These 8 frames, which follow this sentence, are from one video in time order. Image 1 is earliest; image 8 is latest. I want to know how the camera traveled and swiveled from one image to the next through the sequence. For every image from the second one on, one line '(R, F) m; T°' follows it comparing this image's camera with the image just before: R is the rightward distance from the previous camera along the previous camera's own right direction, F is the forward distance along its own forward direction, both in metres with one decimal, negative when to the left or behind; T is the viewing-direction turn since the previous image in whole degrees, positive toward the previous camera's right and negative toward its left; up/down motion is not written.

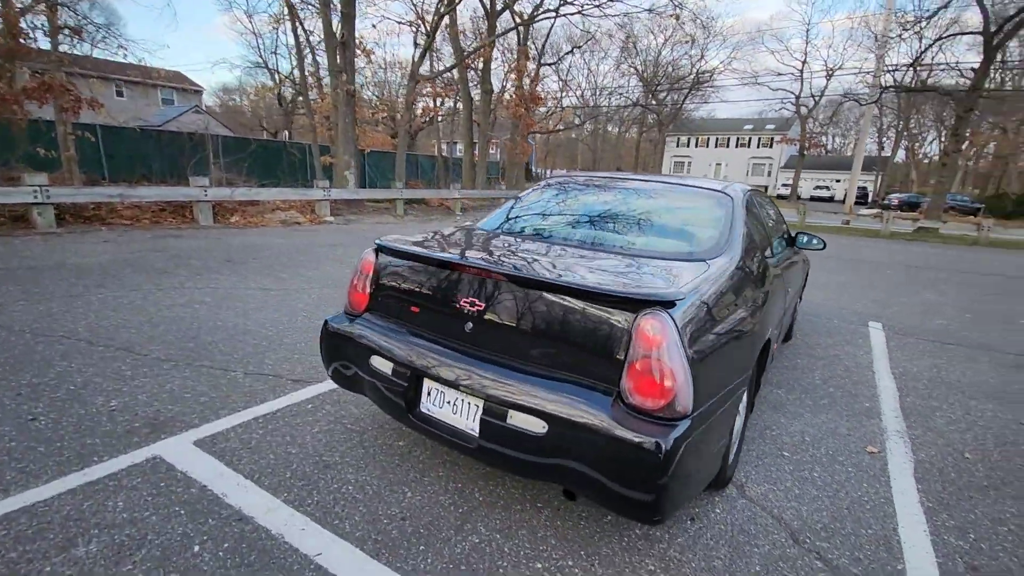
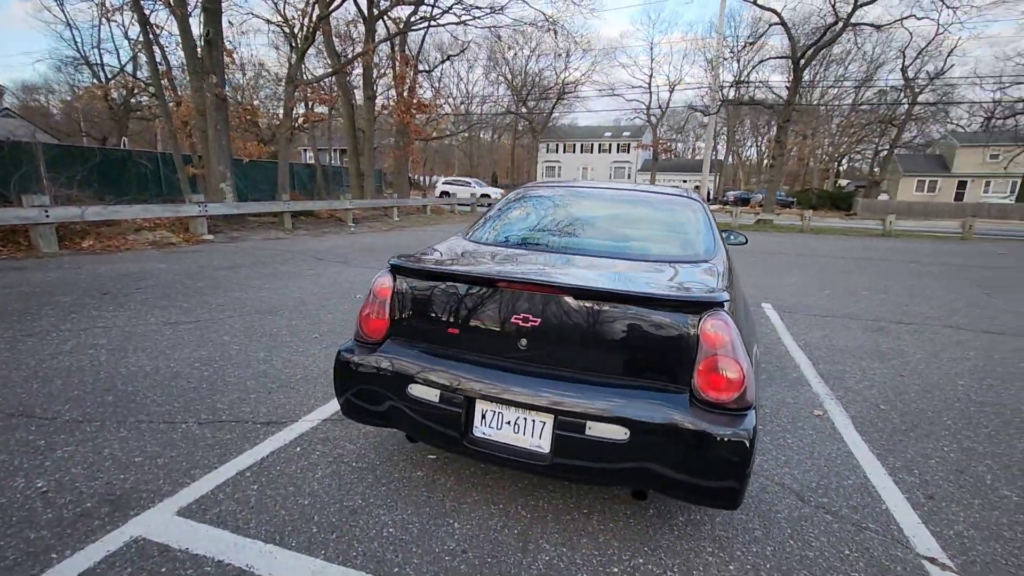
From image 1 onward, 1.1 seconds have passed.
(-0.6, +0.1) m; +14°
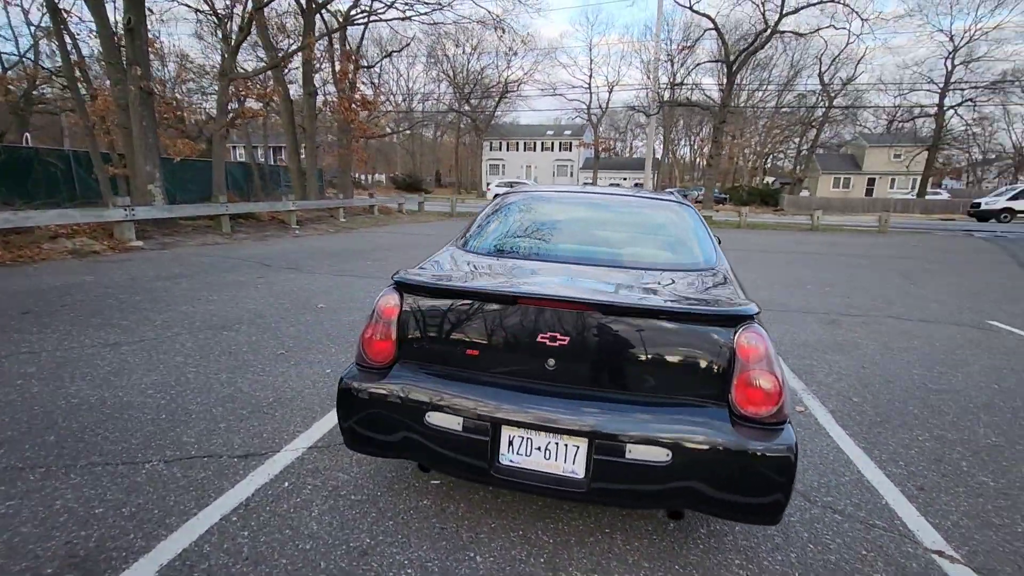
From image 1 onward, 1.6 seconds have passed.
(-0.3, +0.1) m; +6°
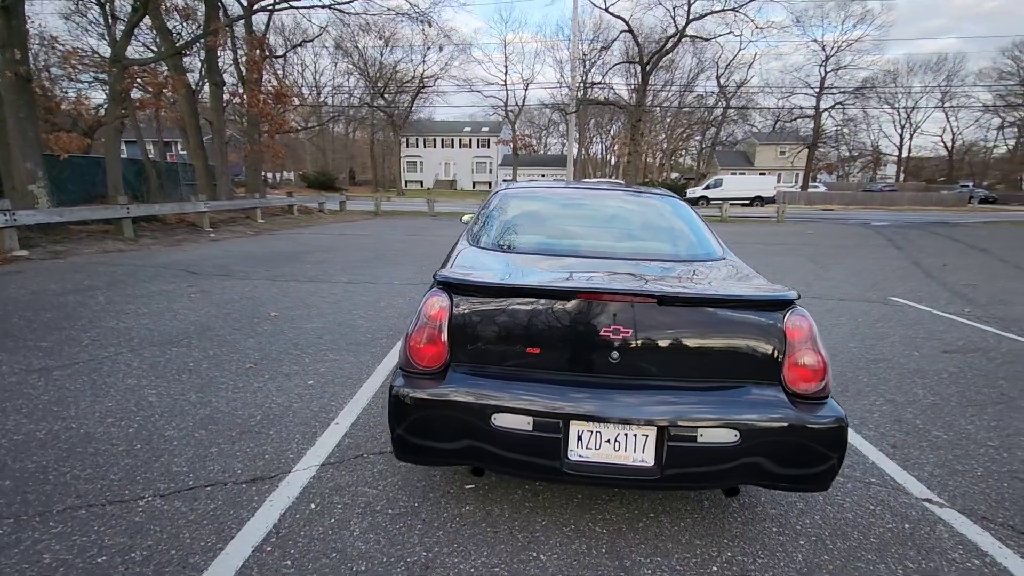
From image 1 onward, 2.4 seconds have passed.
(-0.5, 0.0) m; +9°
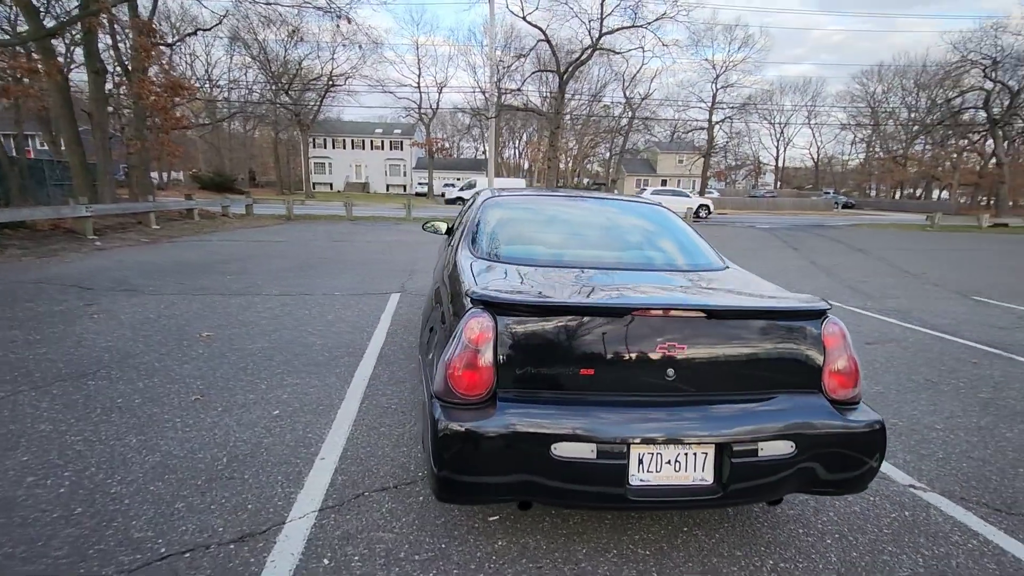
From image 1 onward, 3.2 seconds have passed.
(-0.4, +0.2) m; +10°
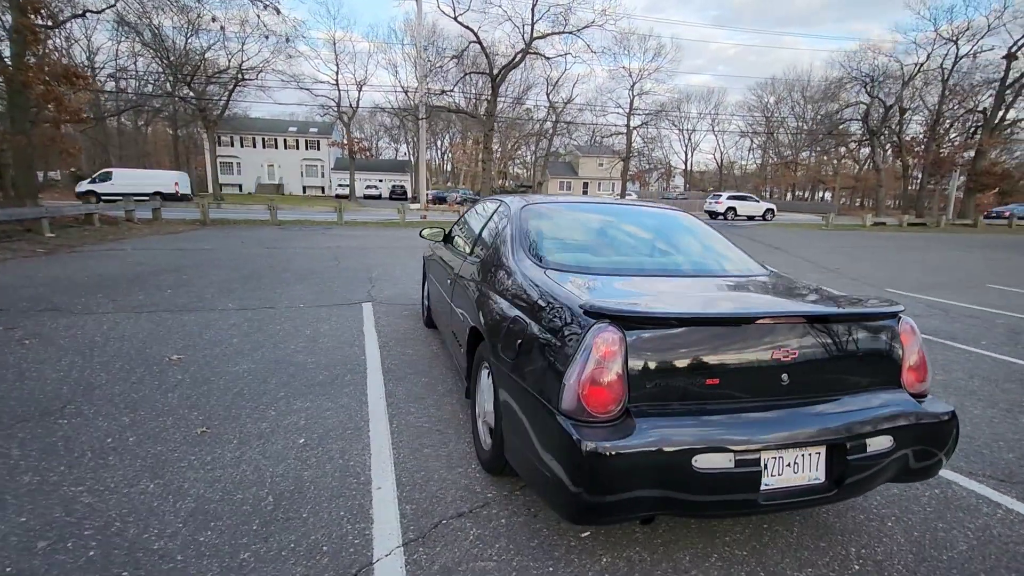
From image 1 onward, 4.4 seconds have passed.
(-0.7, +0.1) m; +9°
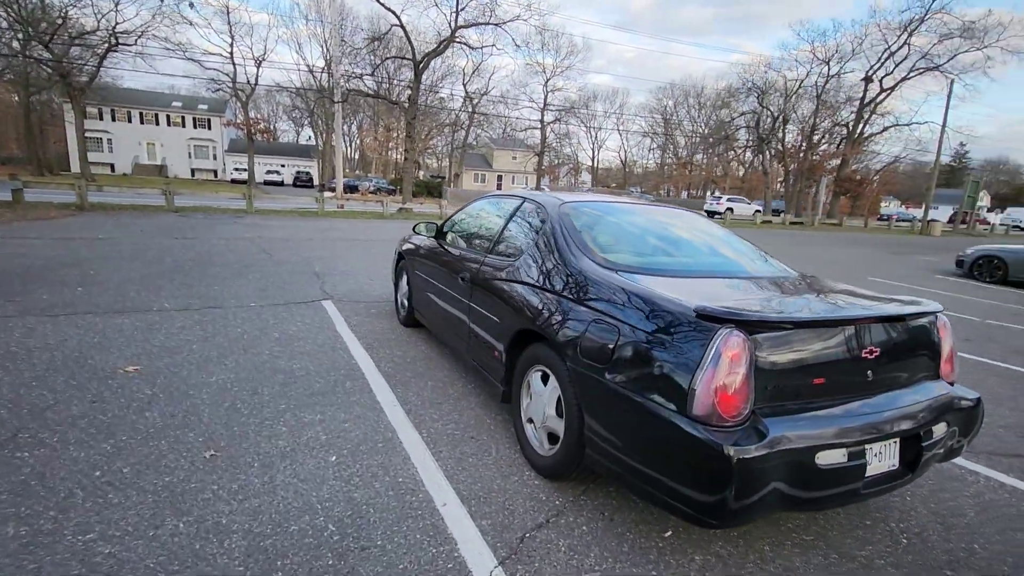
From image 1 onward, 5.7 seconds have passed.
(-0.7, +0.1) m; +10°
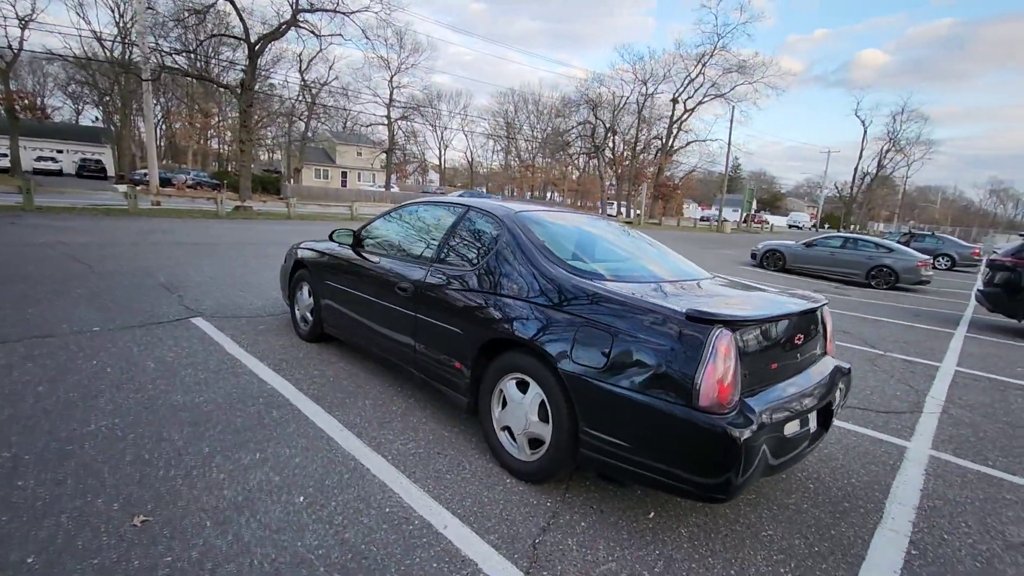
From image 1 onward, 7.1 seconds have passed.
(-0.6, +0.1) m; +17°
